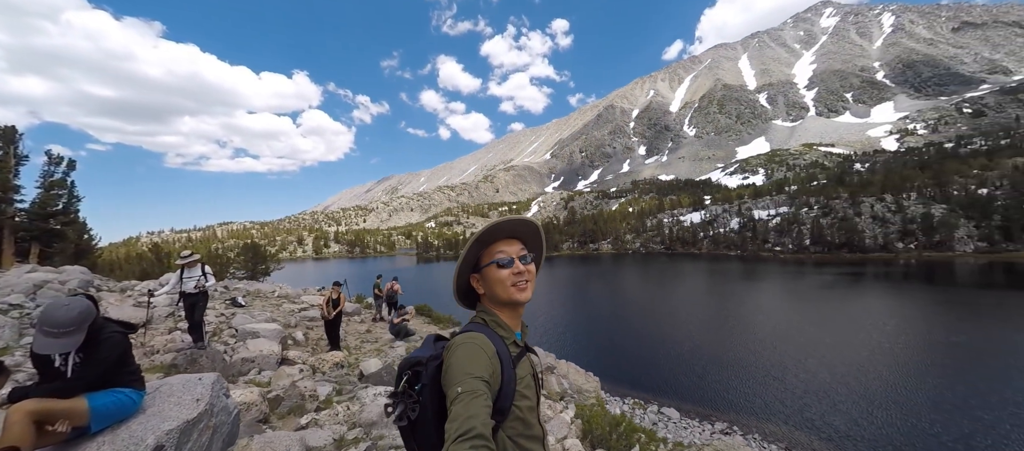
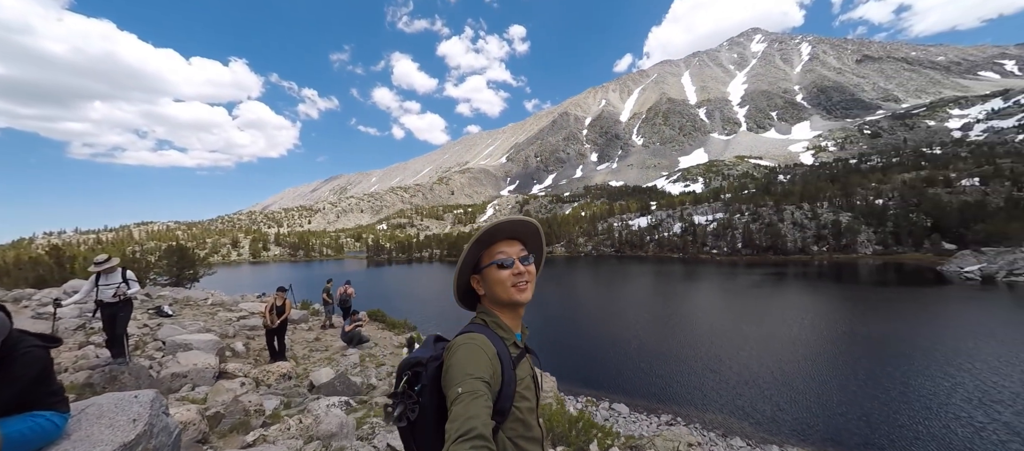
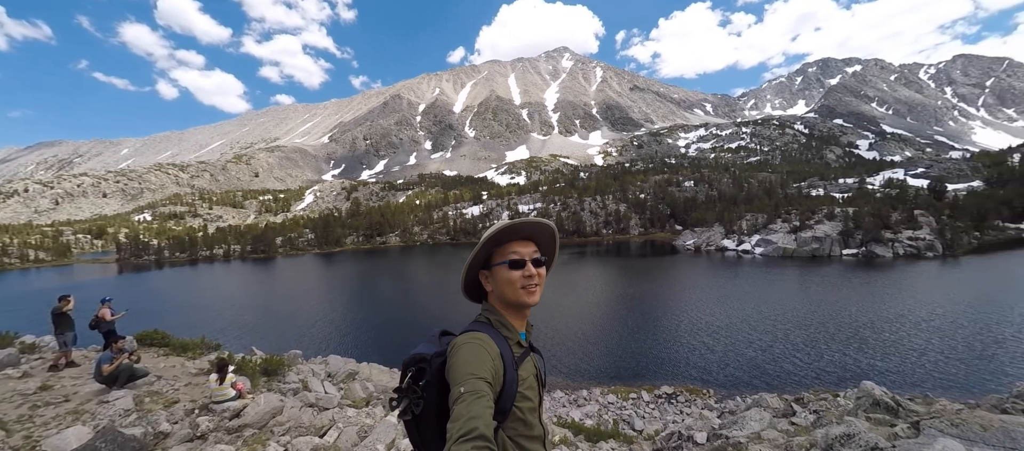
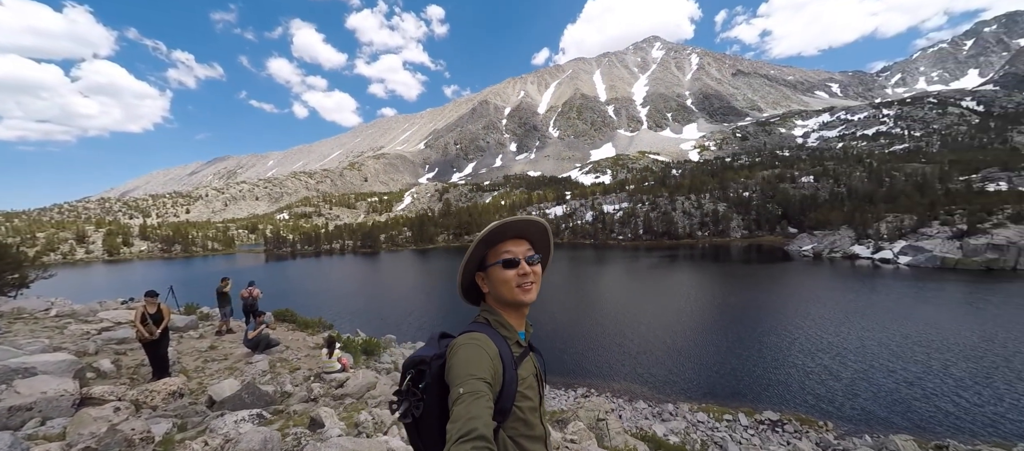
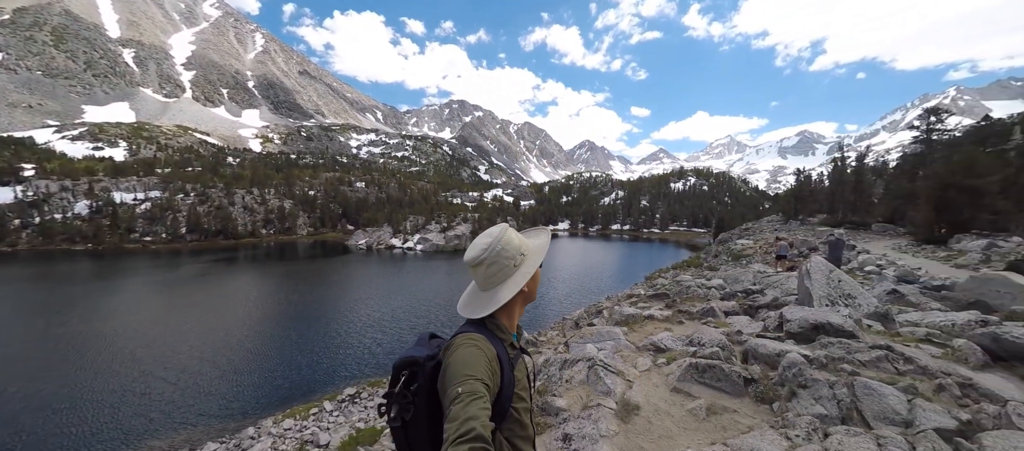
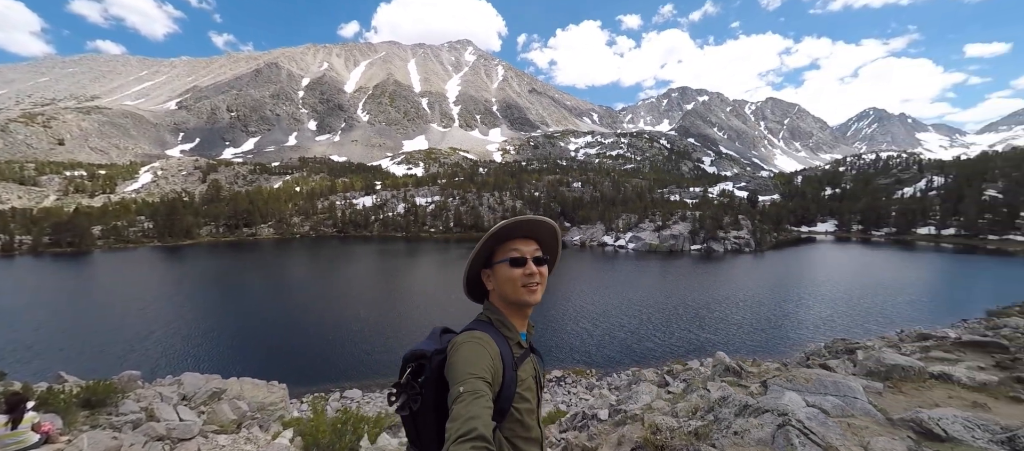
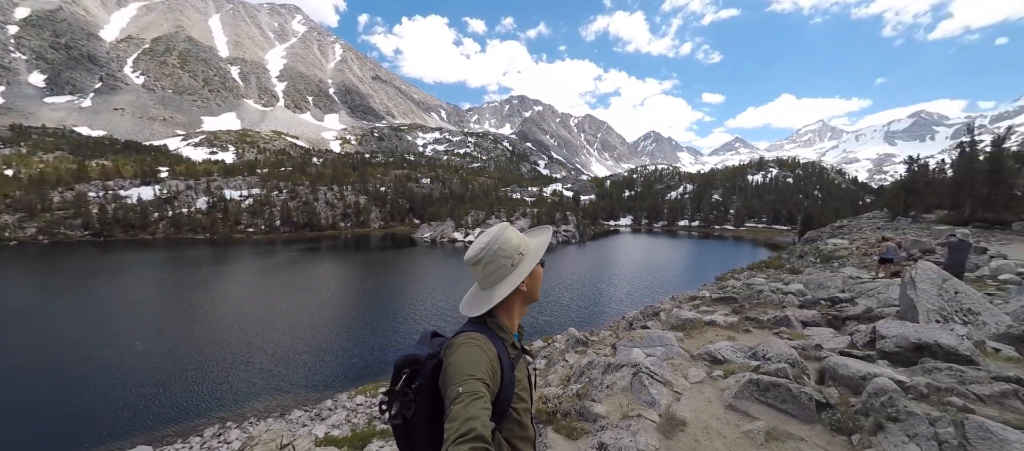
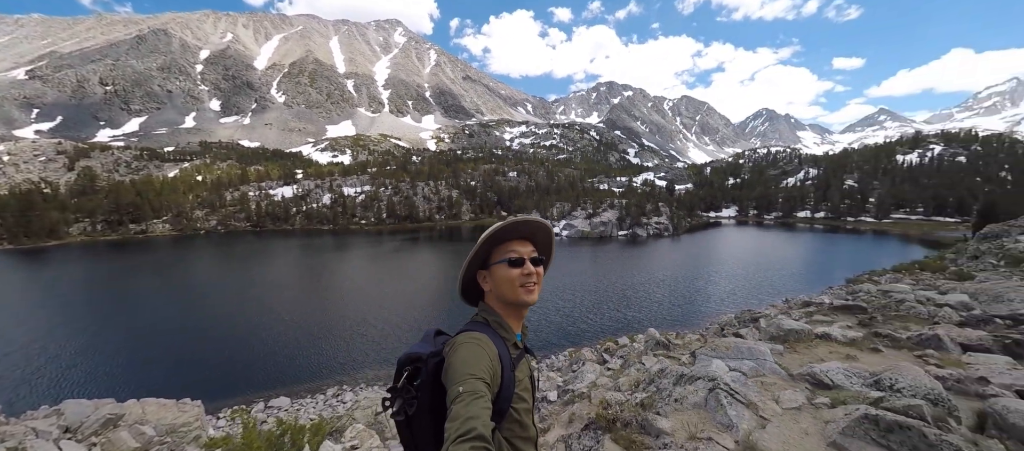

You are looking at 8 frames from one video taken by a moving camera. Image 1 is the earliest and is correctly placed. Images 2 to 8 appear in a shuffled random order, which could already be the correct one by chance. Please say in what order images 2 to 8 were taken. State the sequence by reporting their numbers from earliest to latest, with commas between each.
2, 4, 3, 6, 8, 7, 5
